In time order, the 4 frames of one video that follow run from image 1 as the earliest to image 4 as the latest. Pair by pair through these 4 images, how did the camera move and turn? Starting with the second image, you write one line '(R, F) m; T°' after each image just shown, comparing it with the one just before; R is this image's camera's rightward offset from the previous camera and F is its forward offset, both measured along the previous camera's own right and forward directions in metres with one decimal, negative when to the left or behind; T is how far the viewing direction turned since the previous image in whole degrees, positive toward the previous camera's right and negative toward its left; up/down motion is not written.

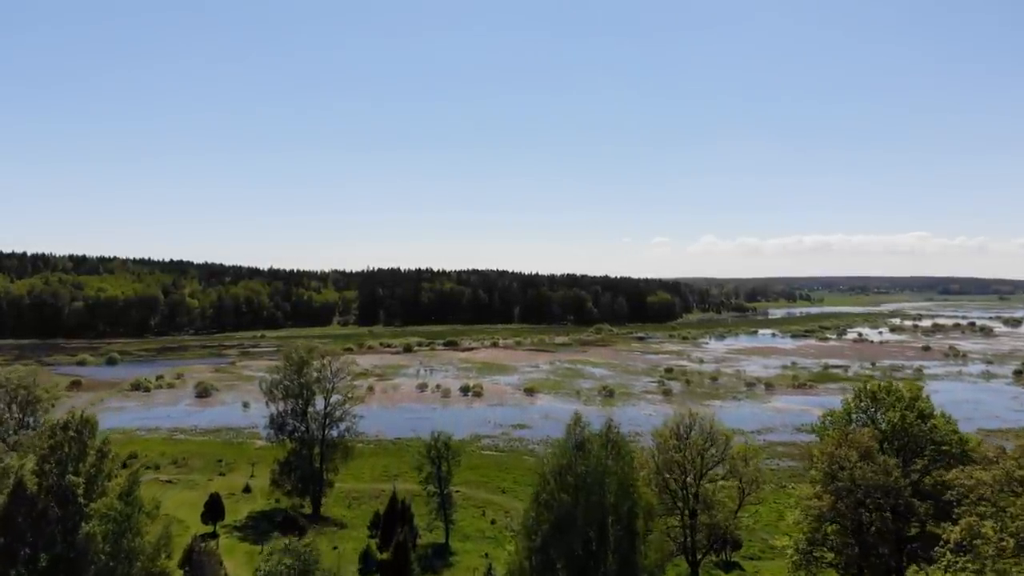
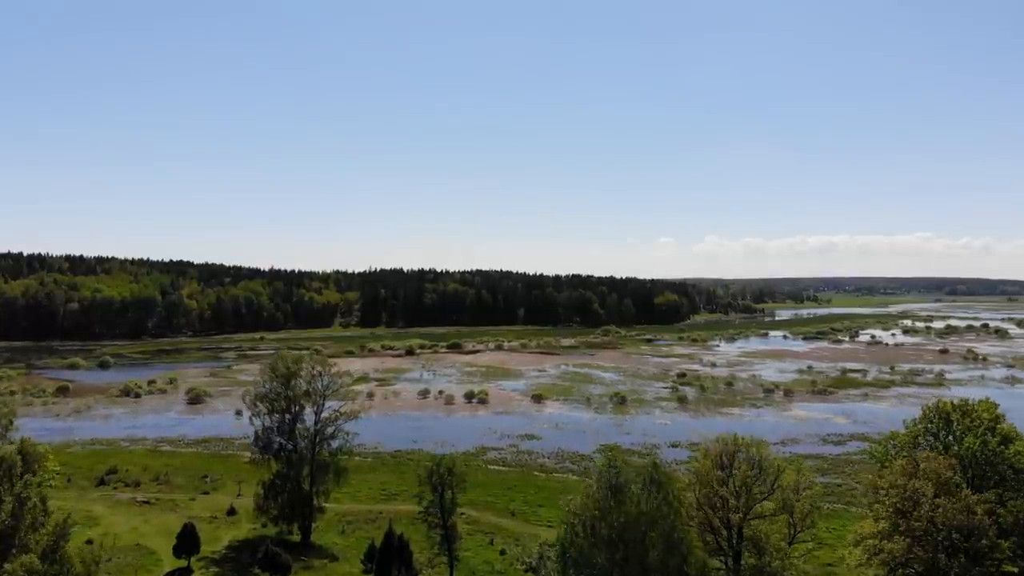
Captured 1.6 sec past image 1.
(-0.3, +2.9) m; 0°
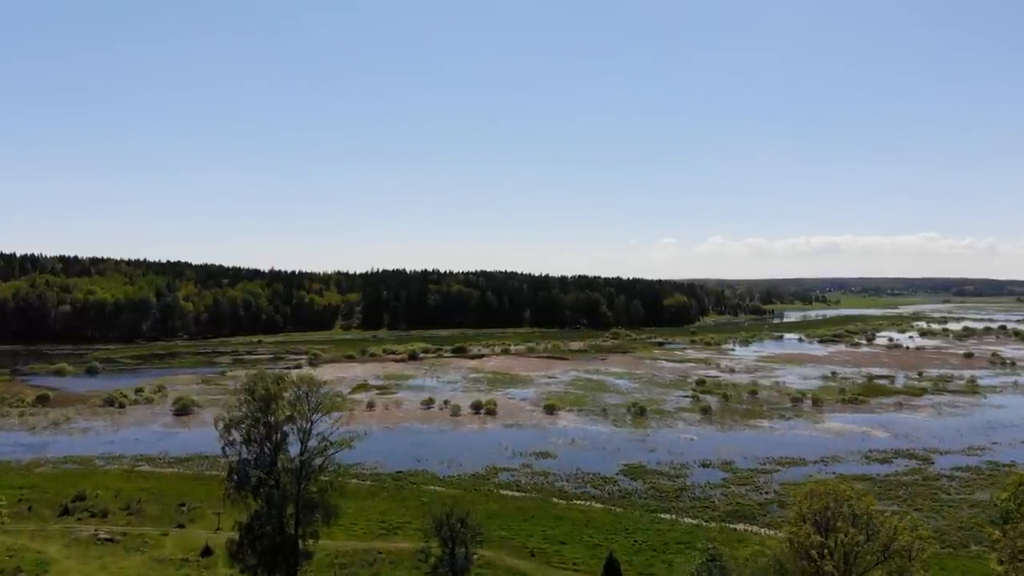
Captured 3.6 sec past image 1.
(-0.6, +4.0) m; 0°
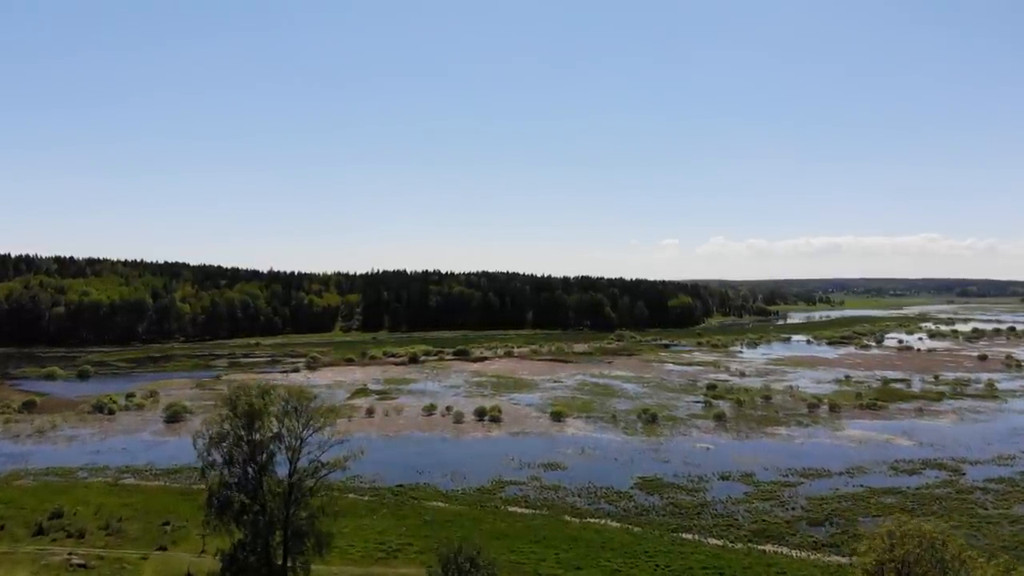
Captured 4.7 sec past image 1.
(-0.3, +2.2) m; 0°
